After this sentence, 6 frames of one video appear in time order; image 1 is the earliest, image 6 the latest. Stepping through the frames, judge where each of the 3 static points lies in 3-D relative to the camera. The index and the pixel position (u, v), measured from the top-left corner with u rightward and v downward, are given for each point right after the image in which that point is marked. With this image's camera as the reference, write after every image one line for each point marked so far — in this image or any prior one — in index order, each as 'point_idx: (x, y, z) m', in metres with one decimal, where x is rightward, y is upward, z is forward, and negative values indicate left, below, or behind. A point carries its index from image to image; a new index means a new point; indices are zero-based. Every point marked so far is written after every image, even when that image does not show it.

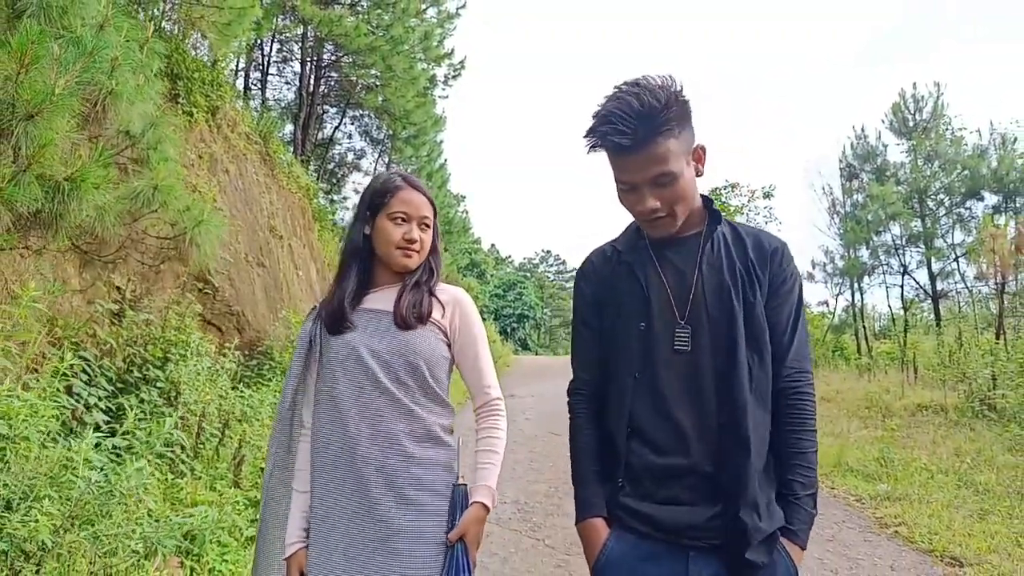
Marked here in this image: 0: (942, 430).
0: (+4.4, -1.5, +8.6) m
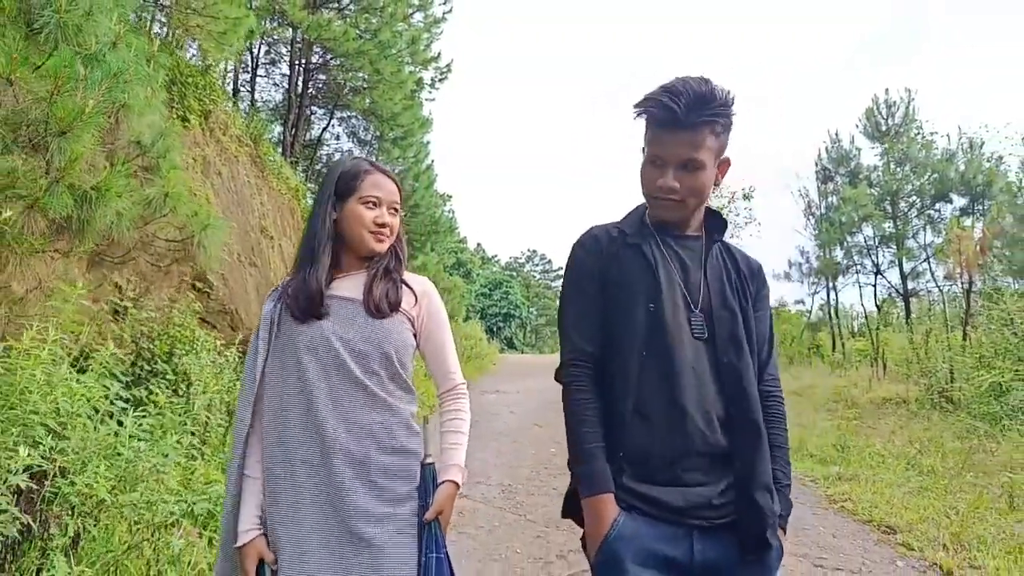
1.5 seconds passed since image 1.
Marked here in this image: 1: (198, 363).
0: (+4.2, -1.4, +9.1) m
1: (-2.4, -0.6, +6.5) m
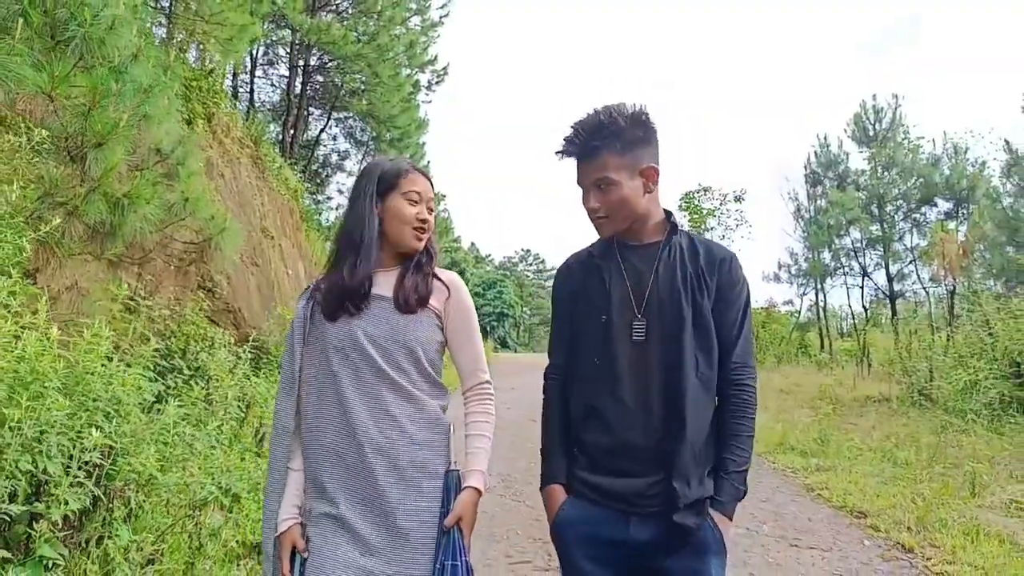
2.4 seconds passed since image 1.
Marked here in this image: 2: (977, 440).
0: (+4.2, -1.5, +9.5) m
1: (-2.5, -0.6, +6.9) m
2: (+4.0, -1.3, +7.2) m
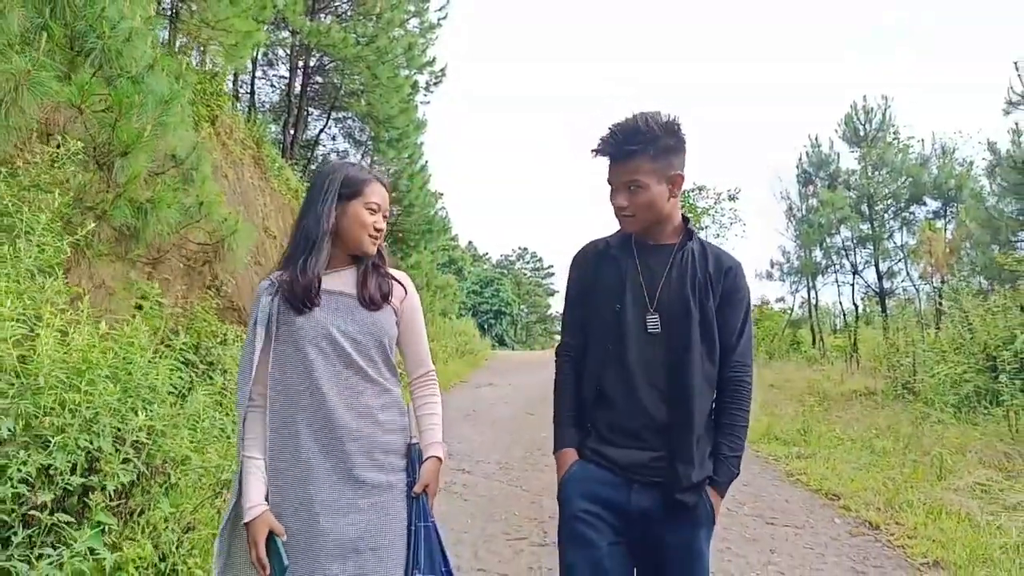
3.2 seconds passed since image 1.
0: (+4.2, -1.4, +9.8) m
1: (-2.5, -0.6, +7.2) m
2: (+4.0, -1.3, +7.6) m
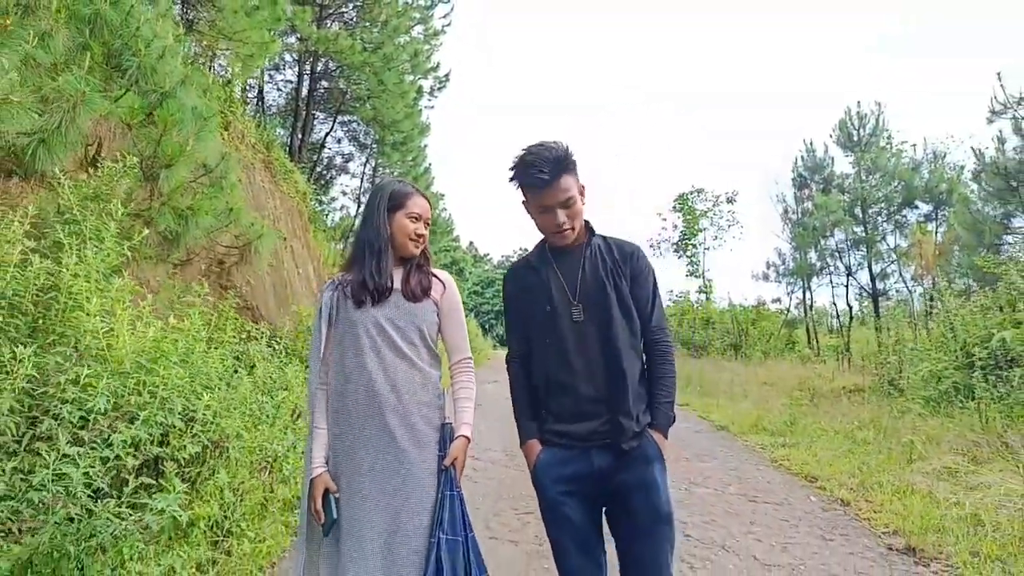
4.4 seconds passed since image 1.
0: (+4.2, -1.4, +10.3) m
1: (-2.4, -0.6, +7.7) m
2: (+4.0, -1.3, +8.1) m
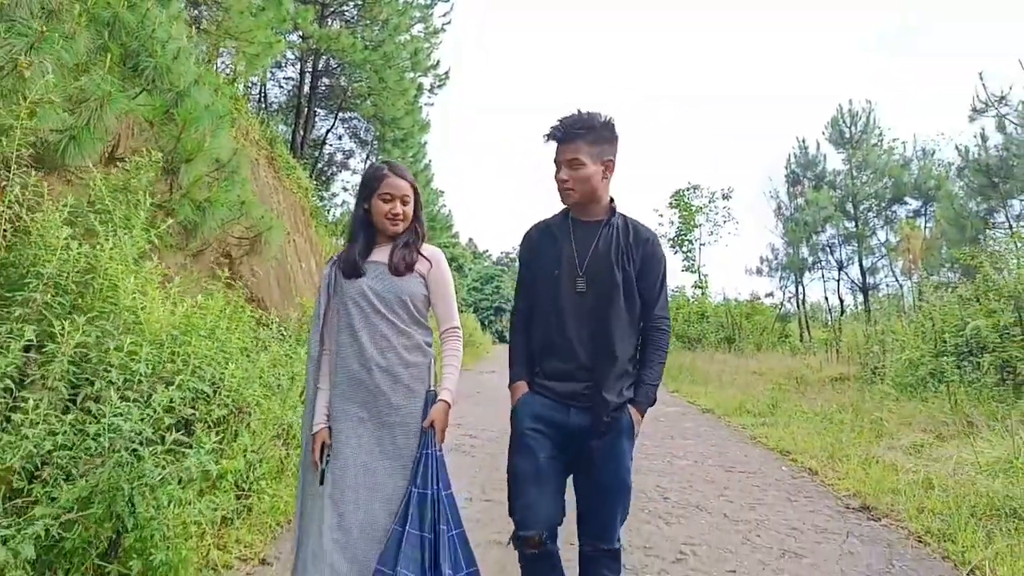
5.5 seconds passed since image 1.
0: (+4.2, -1.3, +10.8) m
1: (-2.5, -0.5, +8.1) m
2: (+4.0, -1.2, +8.5) m
